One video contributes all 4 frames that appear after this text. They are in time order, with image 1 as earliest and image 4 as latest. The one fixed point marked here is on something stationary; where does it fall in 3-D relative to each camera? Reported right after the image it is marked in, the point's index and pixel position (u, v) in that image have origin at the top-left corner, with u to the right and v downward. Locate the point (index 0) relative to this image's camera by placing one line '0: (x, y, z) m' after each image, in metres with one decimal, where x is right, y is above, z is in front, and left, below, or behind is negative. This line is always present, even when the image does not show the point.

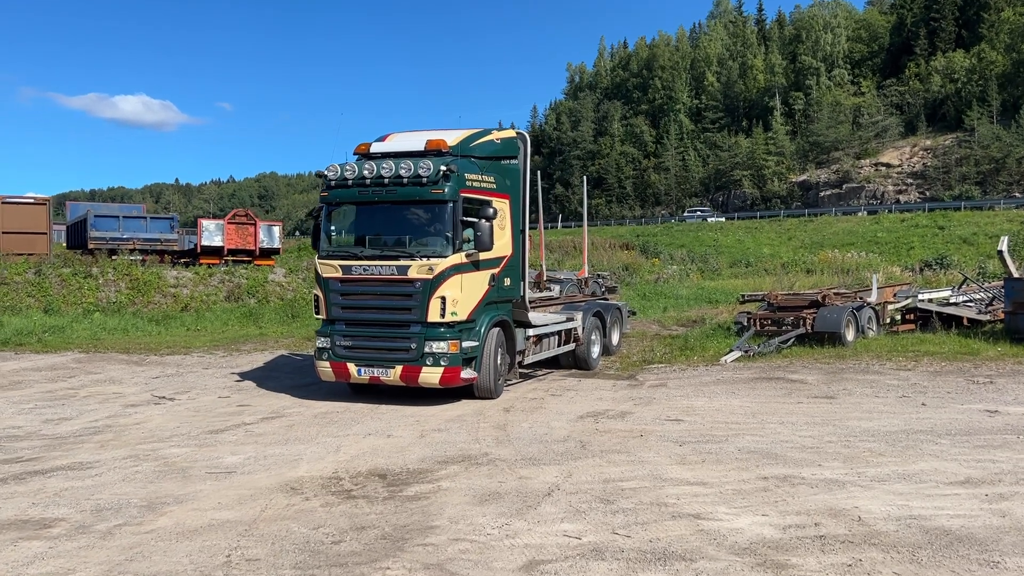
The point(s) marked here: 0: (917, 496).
0: (+2.9, -1.5, +6.2) m
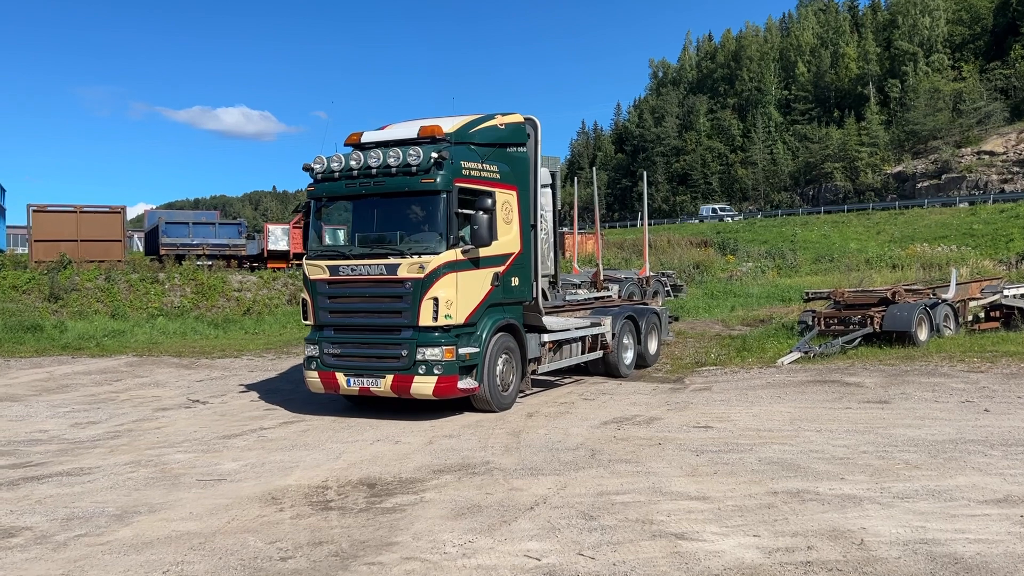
0: (+2.7, -1.5, +5.6) m
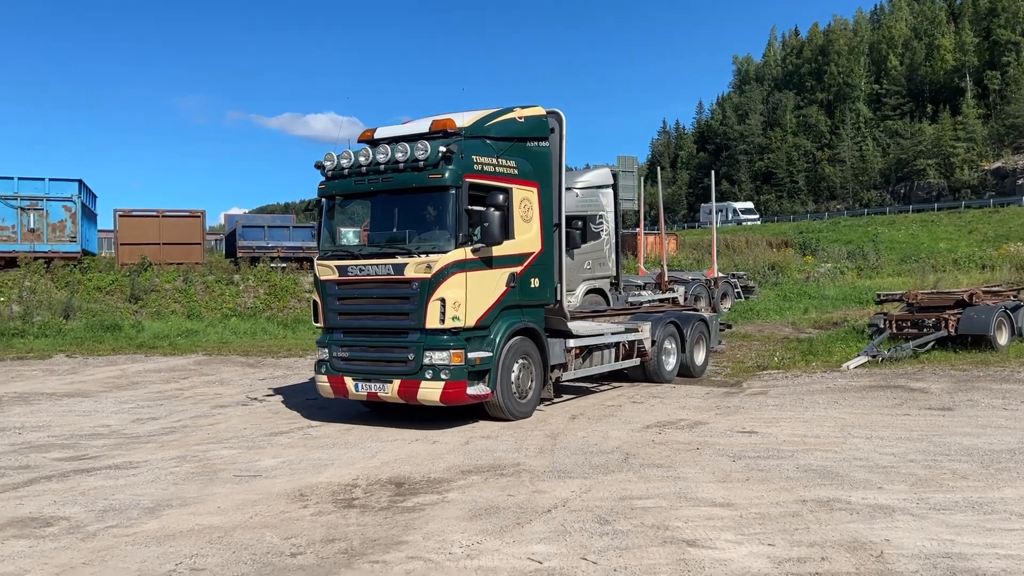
0: (+2.8, -1.5, +5.3) m
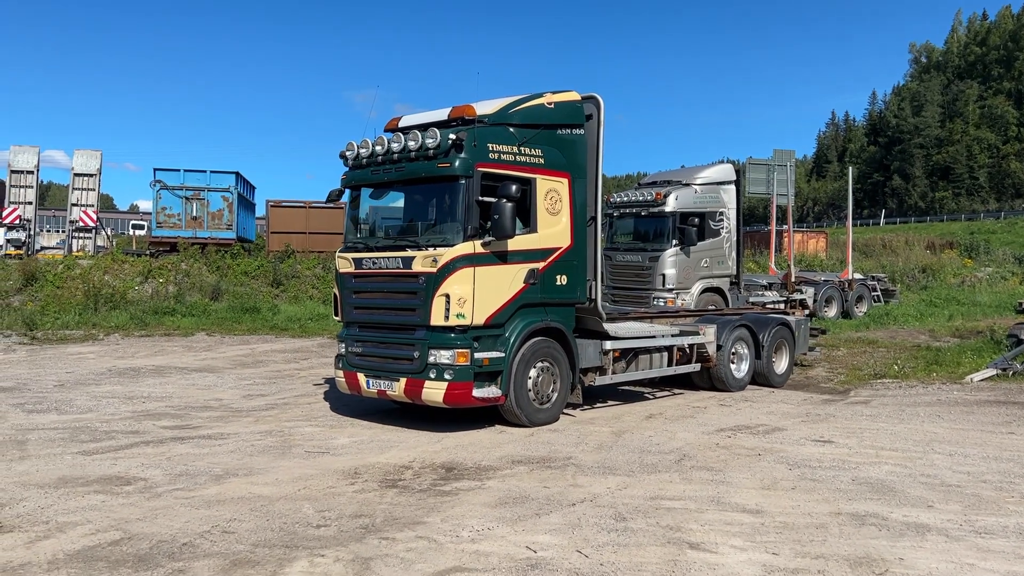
0: (+2.8, -1.5, +5.0) m
